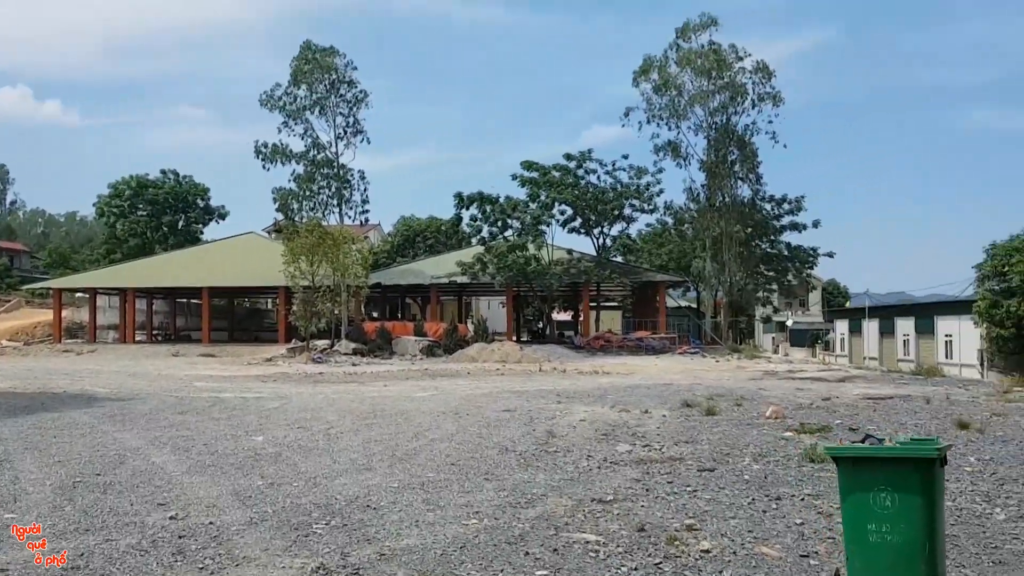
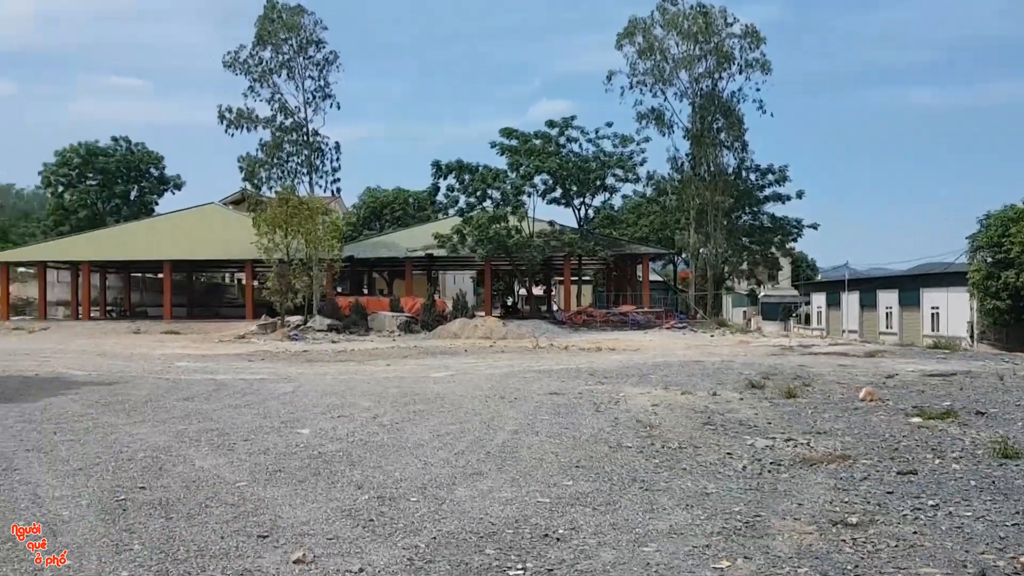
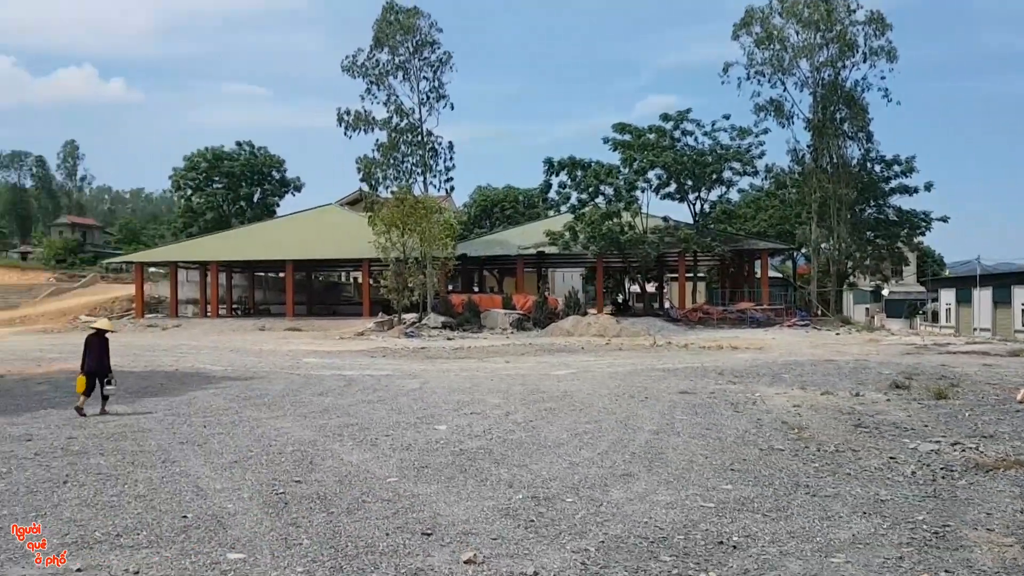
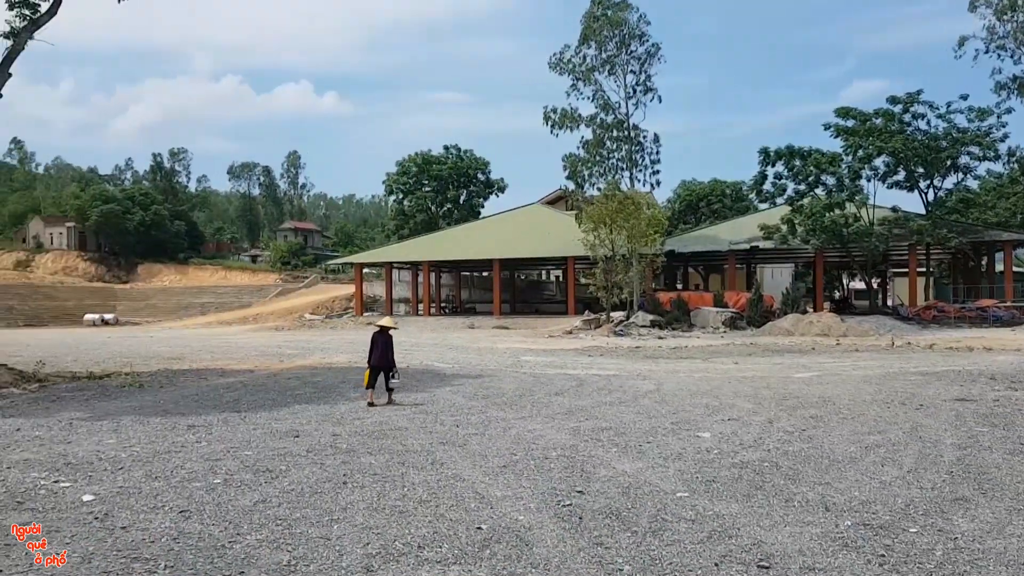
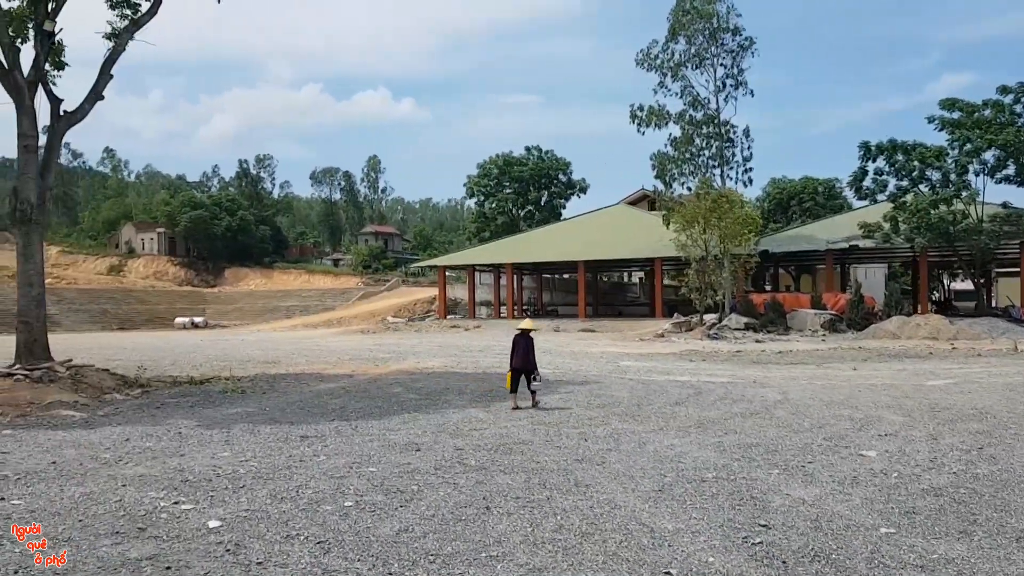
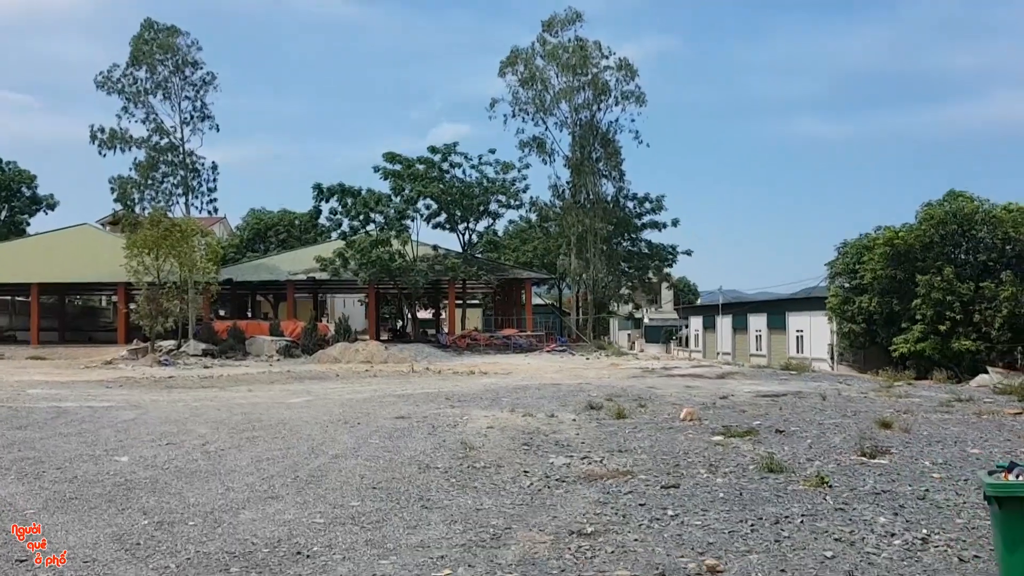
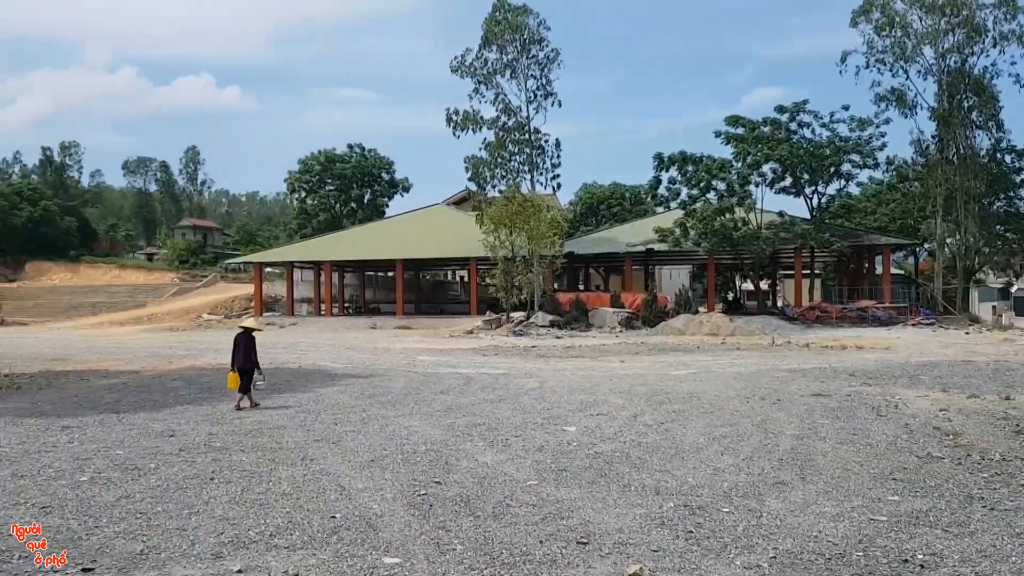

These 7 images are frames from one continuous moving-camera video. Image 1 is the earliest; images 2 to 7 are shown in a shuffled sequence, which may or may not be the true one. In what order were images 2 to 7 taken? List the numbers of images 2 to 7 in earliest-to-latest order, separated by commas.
6, 2, 3, 7, 4, 5
